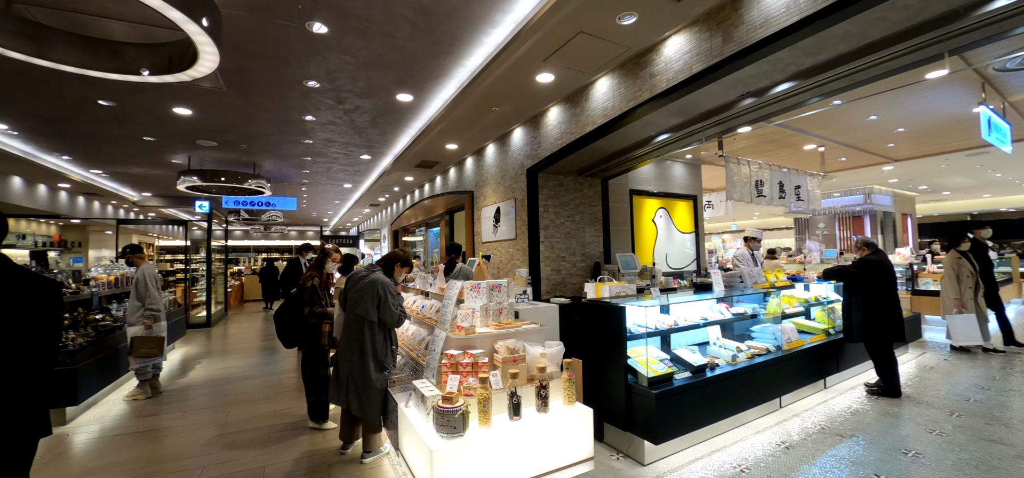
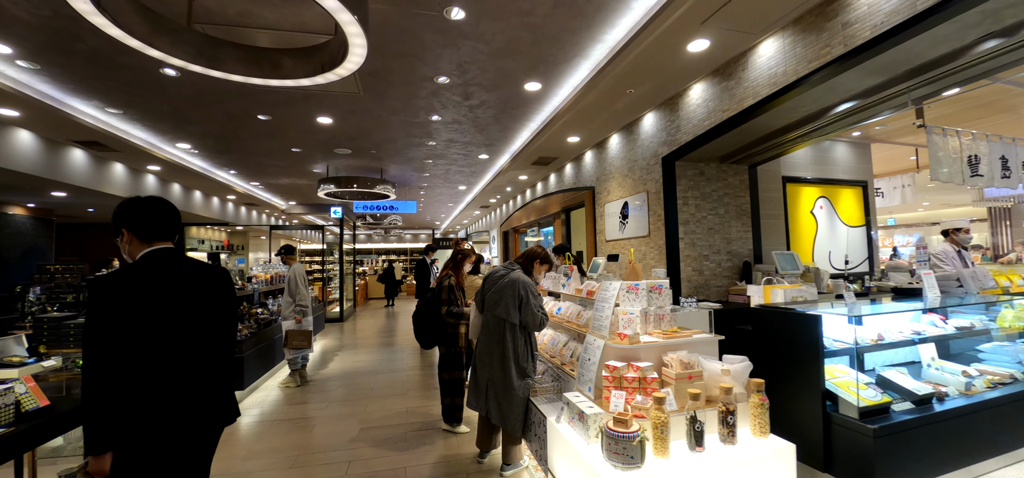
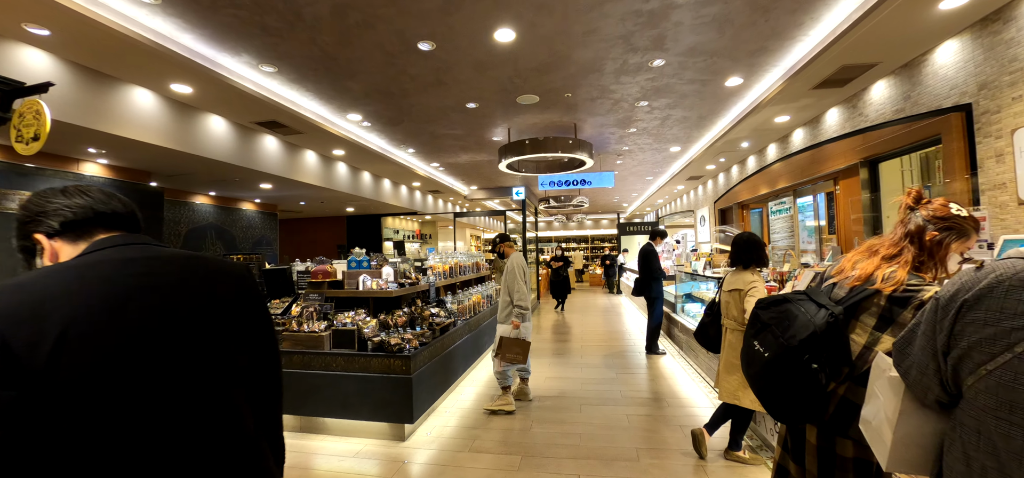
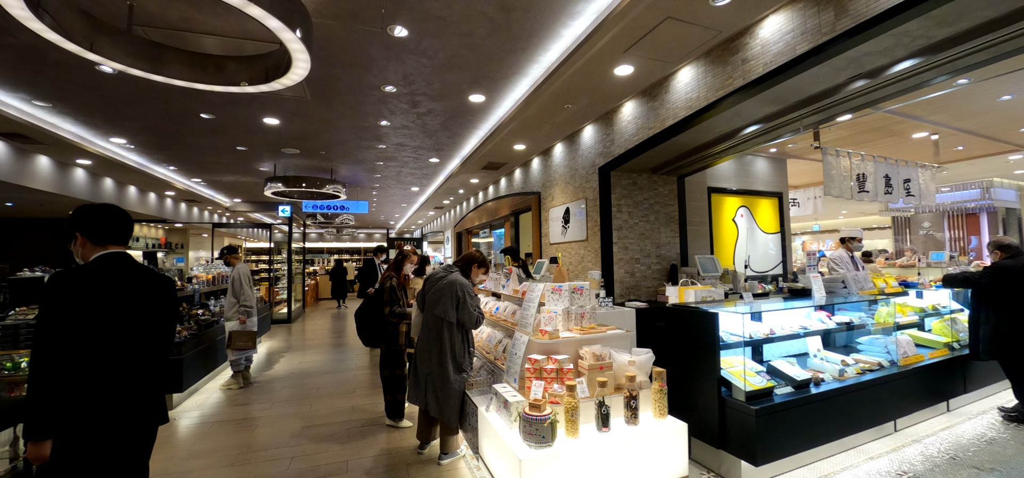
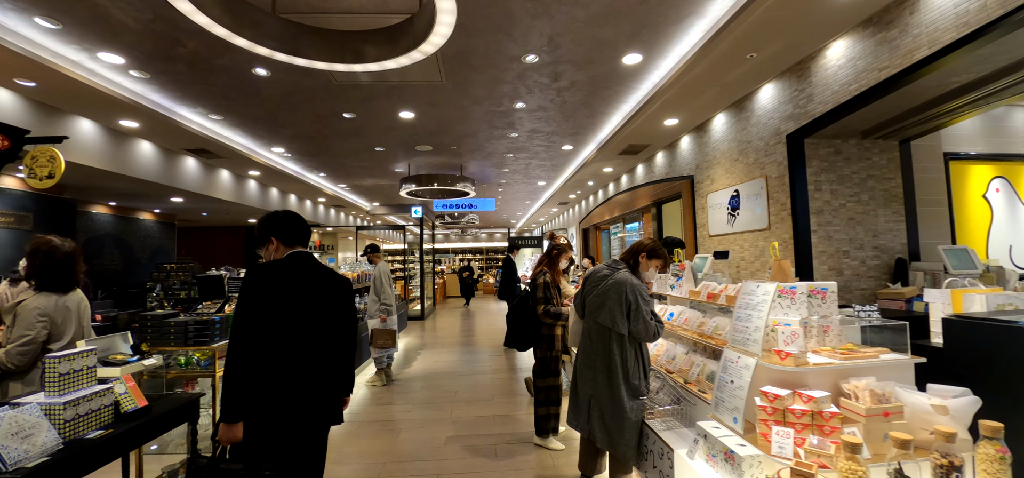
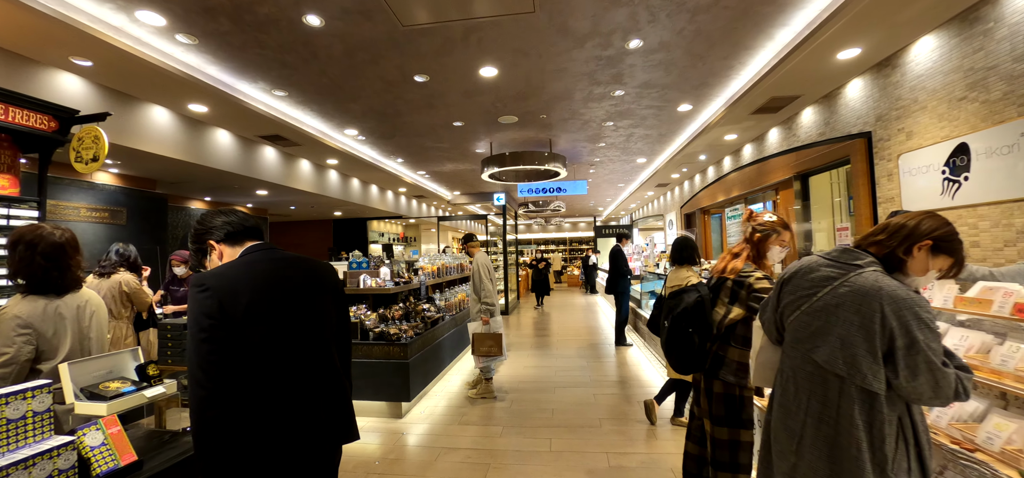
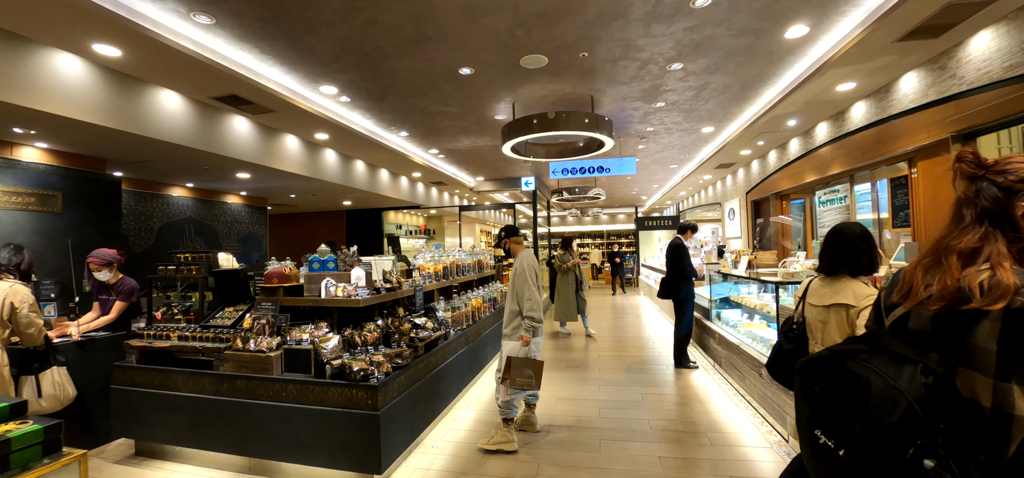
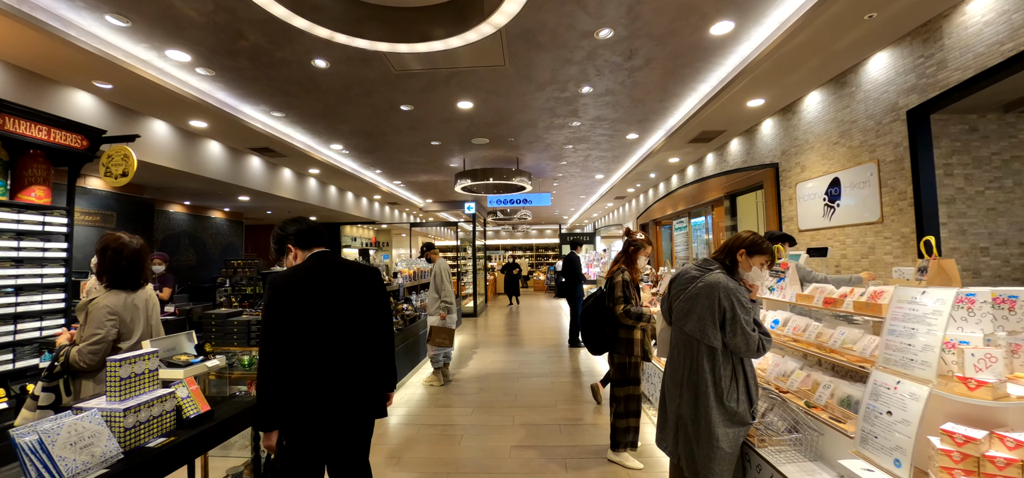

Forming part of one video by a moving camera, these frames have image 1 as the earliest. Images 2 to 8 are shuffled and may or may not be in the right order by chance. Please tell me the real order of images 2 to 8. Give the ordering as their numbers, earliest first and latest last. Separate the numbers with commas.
4, 2, 5, 8, 6, 3, 7
